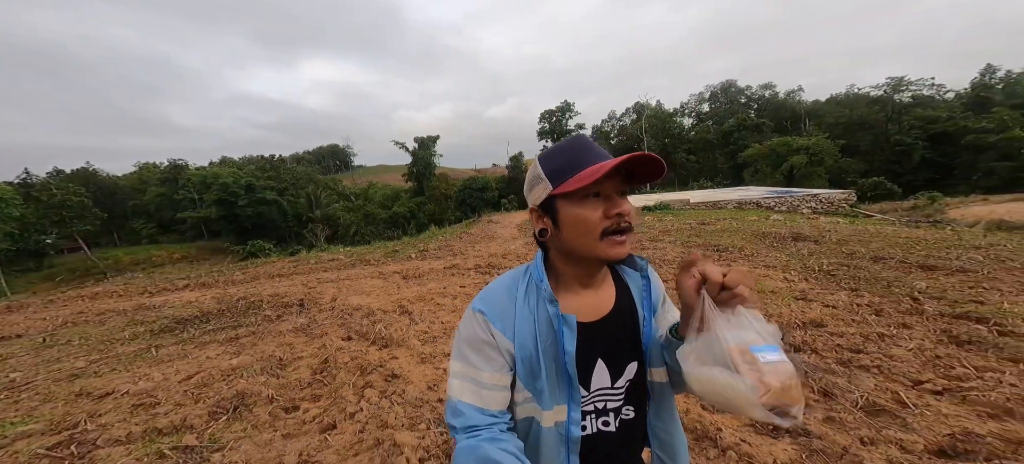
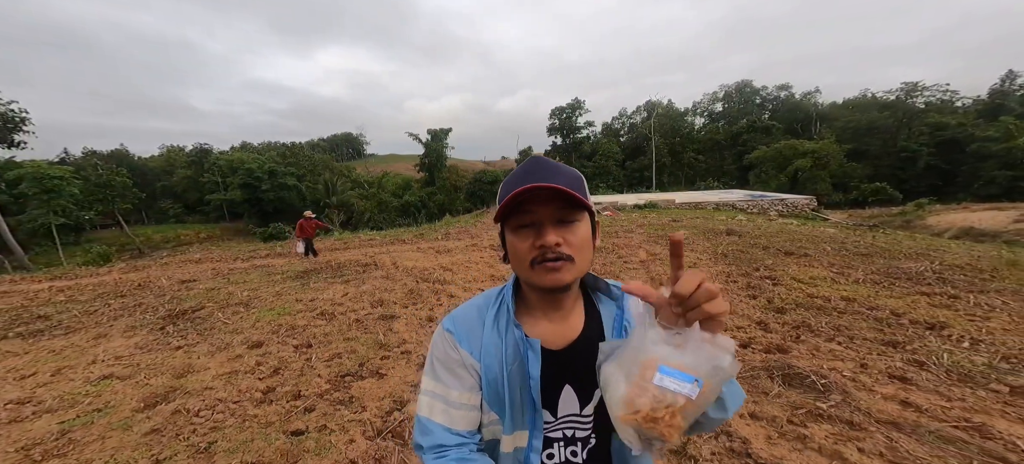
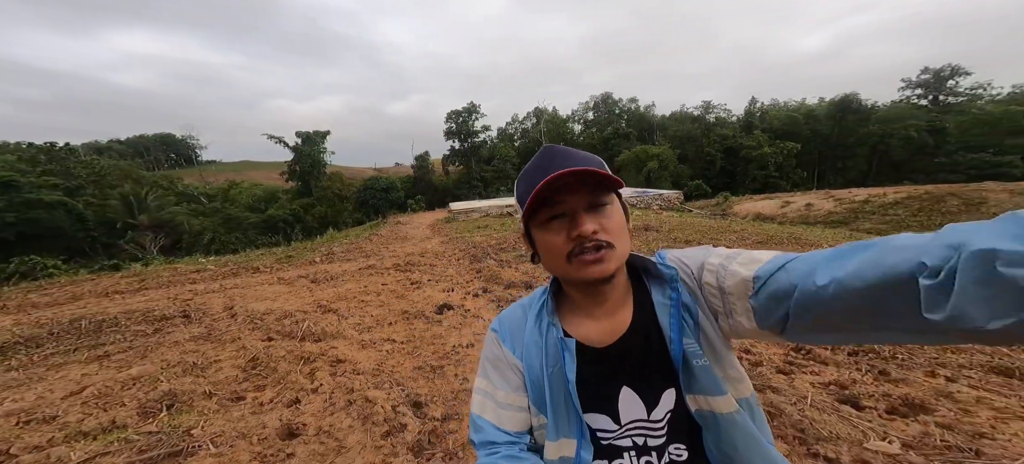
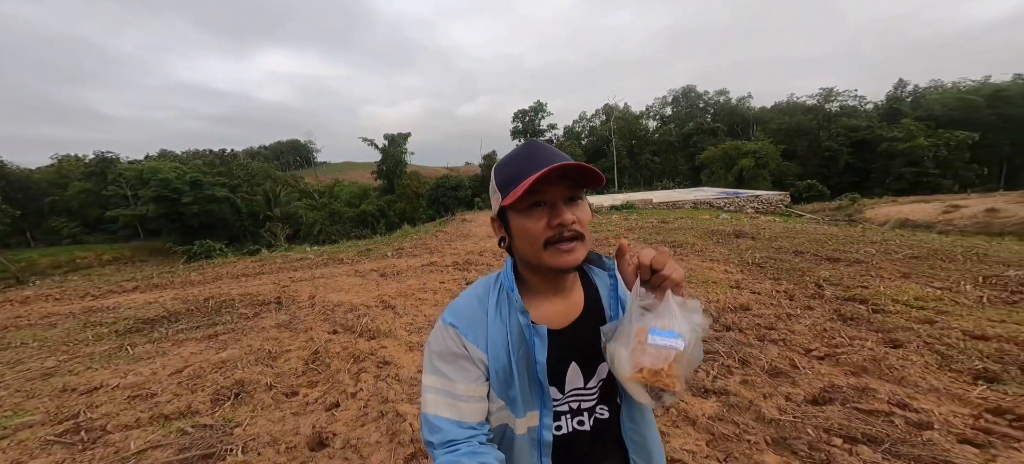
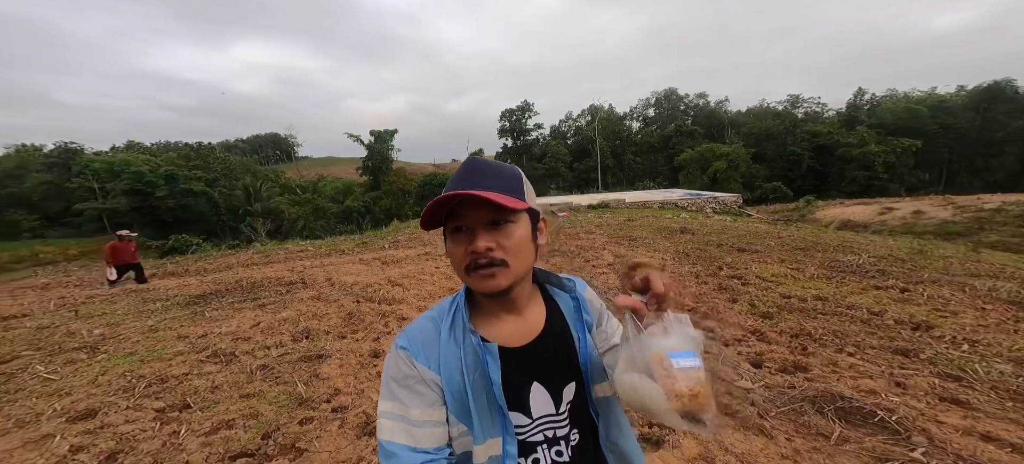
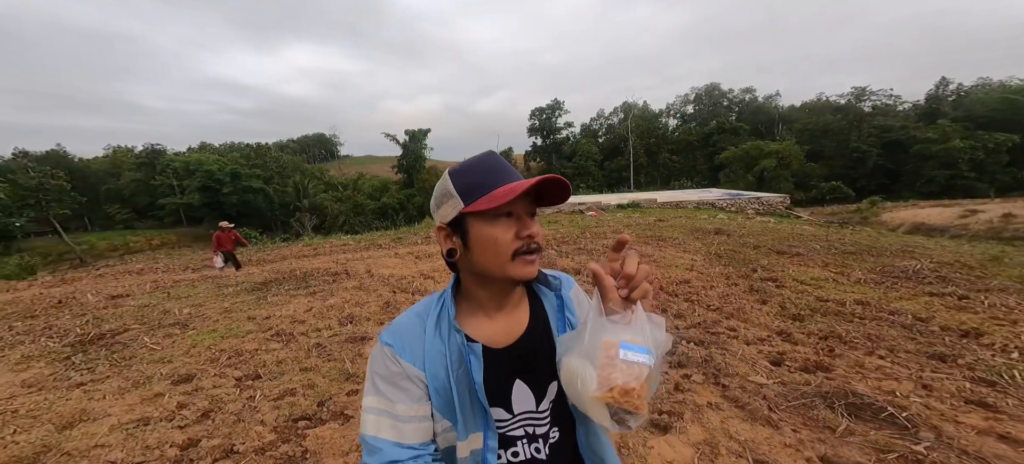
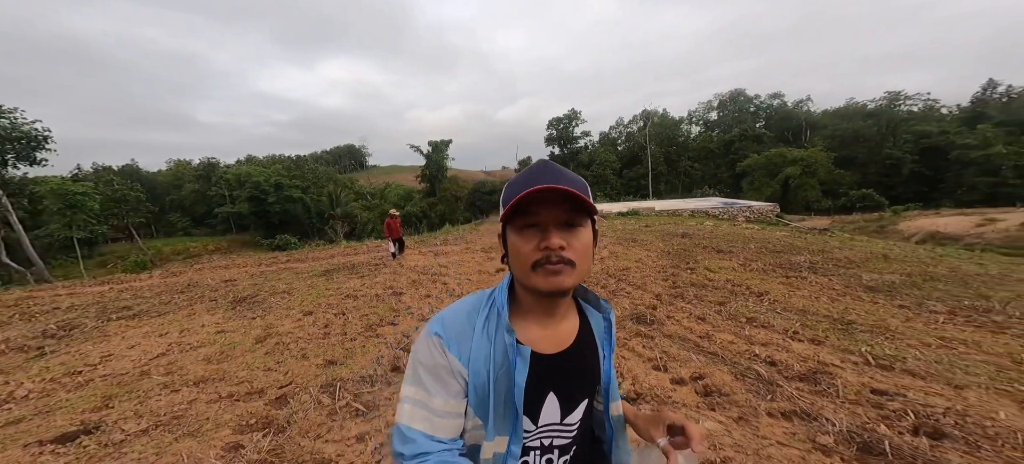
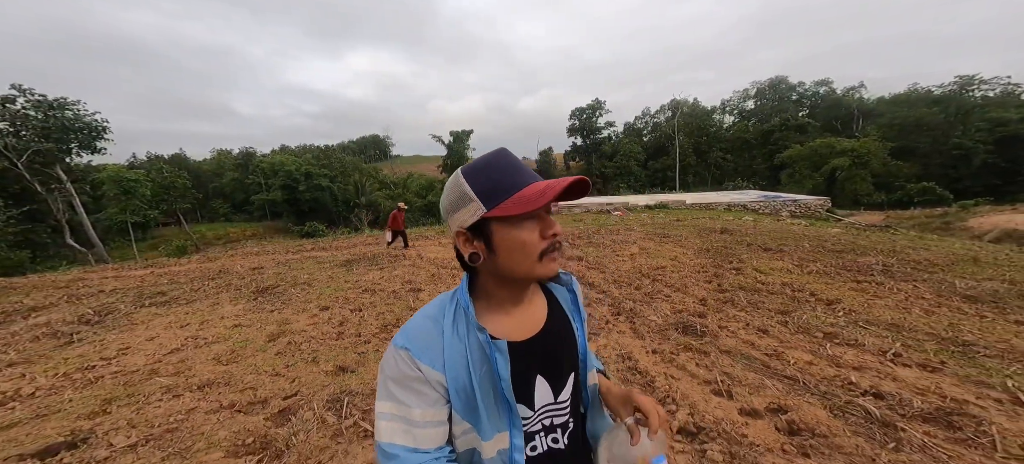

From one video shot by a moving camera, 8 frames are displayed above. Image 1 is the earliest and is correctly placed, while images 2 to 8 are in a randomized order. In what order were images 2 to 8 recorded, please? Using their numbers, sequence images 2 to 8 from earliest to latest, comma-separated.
4, 3, 5, 6, 2, 8, 7
